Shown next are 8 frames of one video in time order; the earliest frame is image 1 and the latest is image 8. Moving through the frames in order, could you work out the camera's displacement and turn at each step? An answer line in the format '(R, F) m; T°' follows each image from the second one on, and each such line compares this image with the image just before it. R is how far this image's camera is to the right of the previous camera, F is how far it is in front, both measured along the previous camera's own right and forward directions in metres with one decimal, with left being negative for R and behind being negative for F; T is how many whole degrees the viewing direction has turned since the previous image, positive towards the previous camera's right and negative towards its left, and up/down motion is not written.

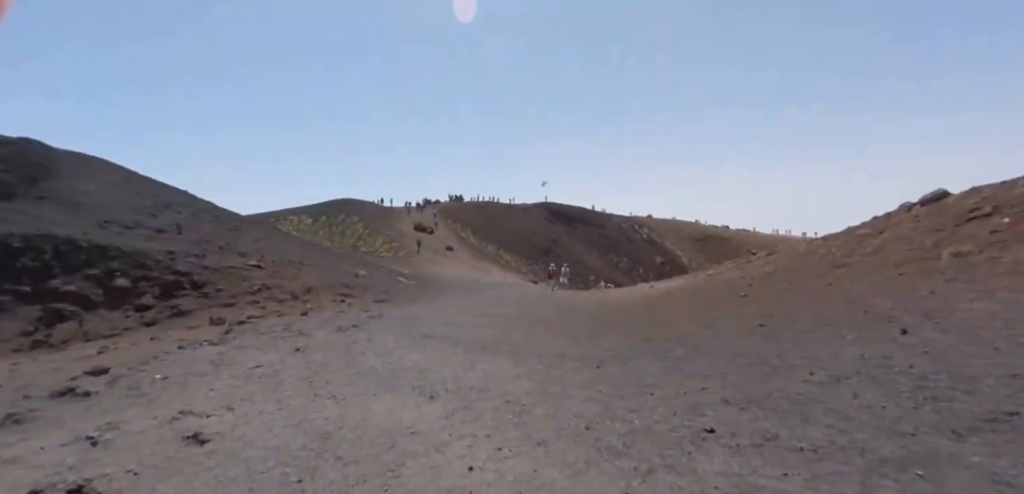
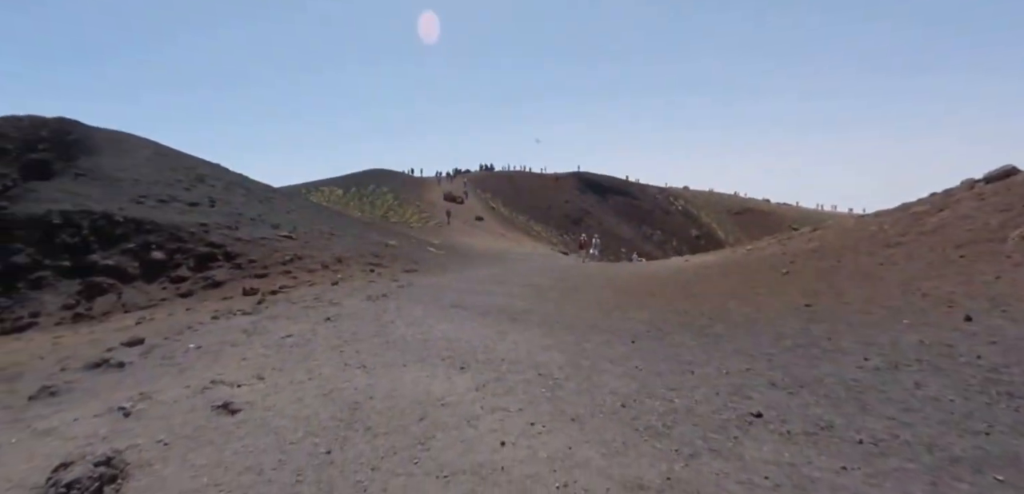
(-0.1, +0.2) m; -4°
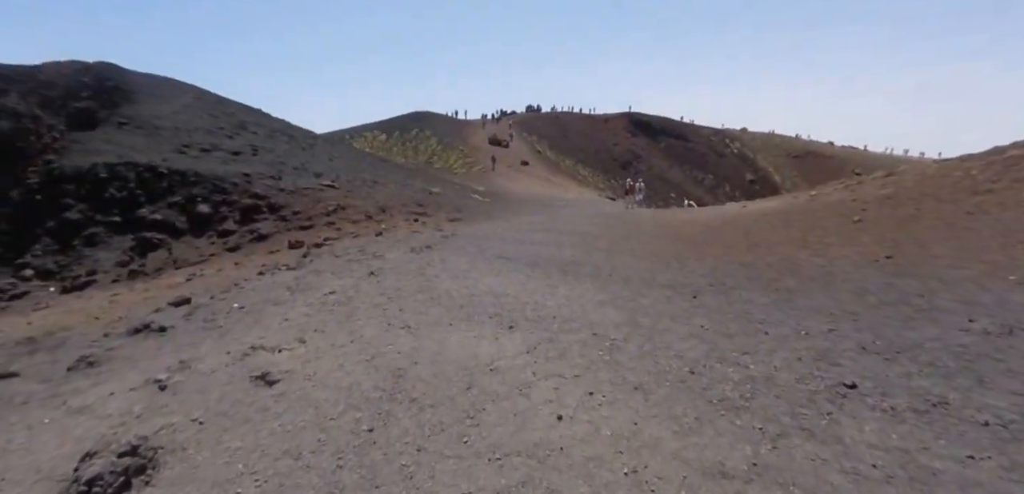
(-0.1, +0.5) m; -5°
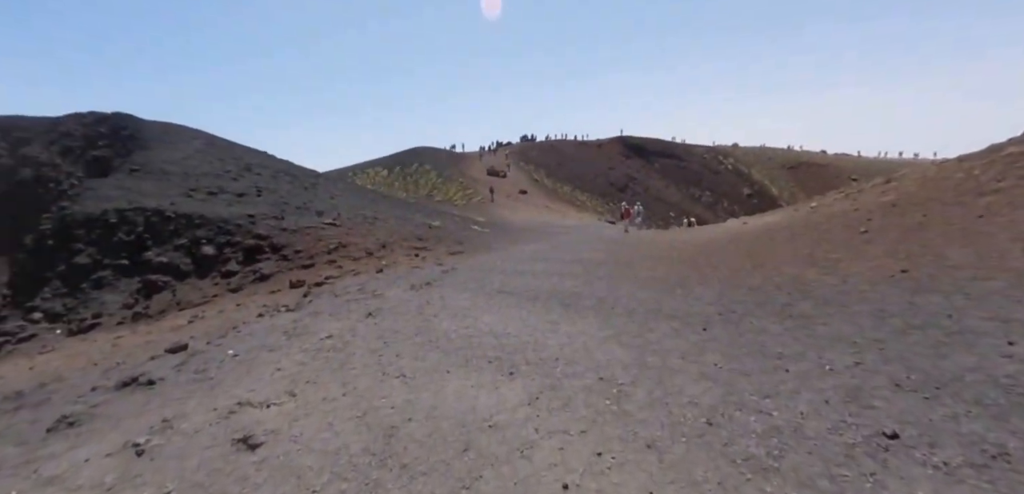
(+0.1, +0.3) m; 0°
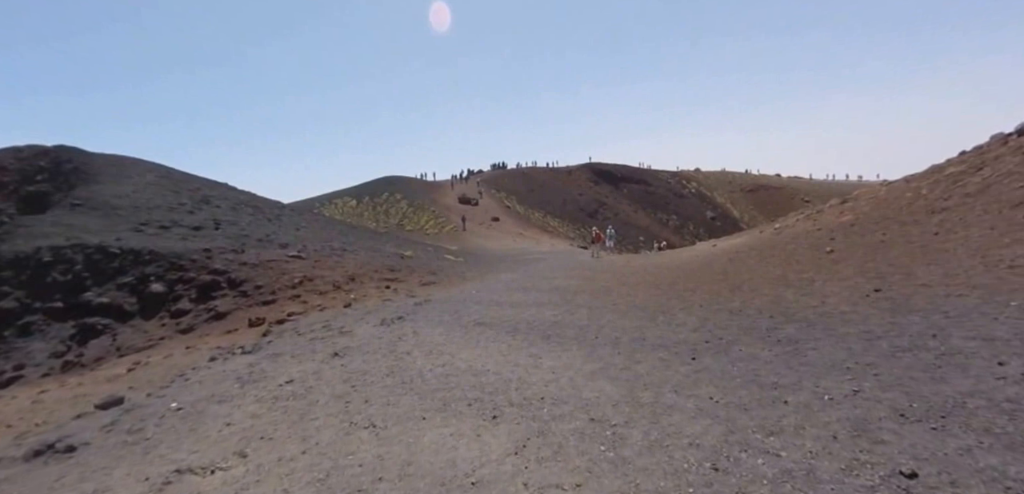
(-0.1, +0.3) m; +3°
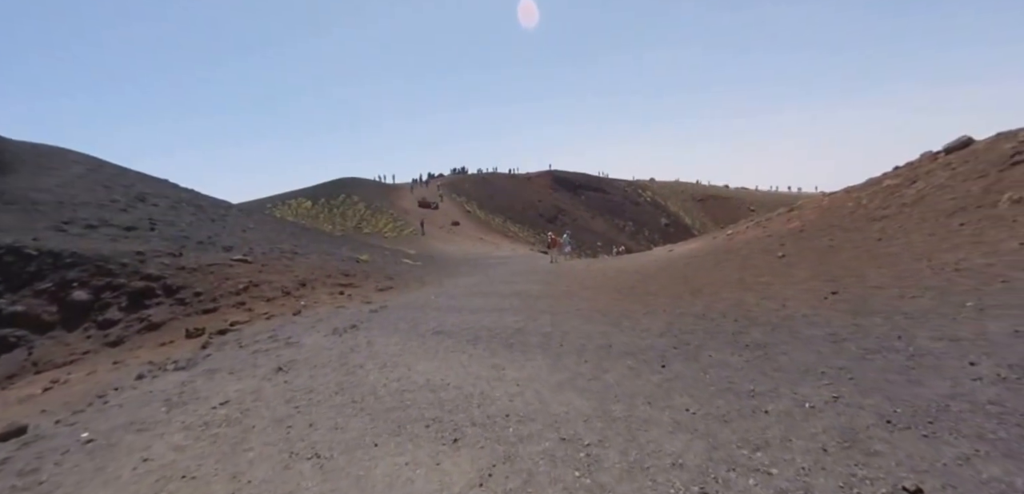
(0.0, +0.5) m; +5°
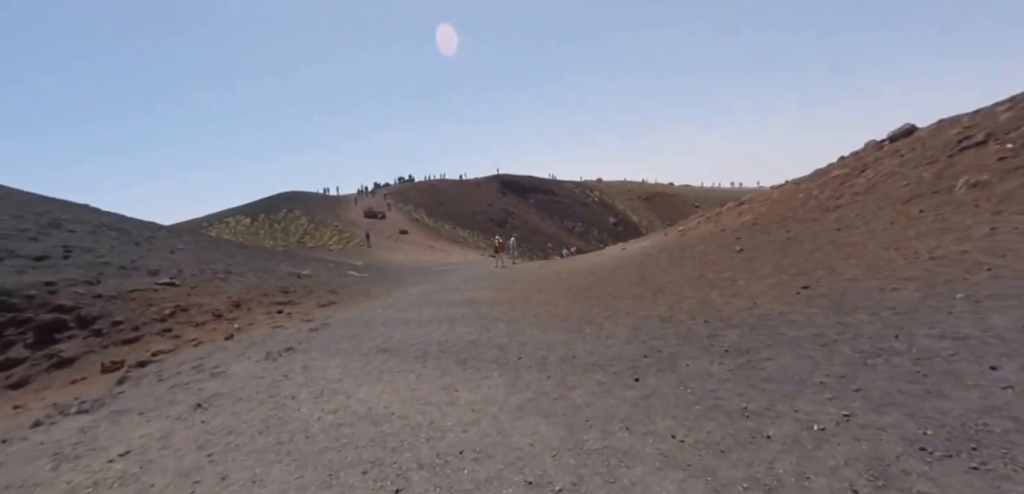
(+0.1, +0.9) m; +5°
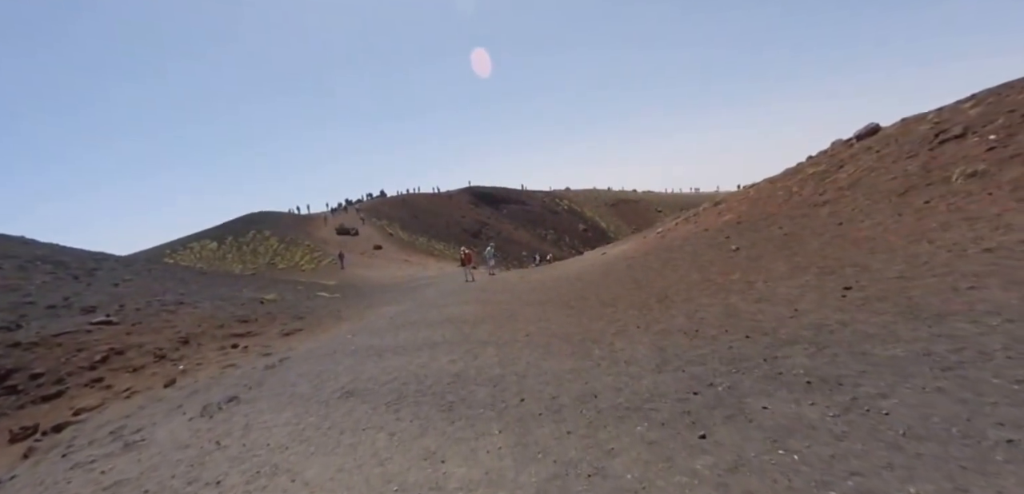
(-0.3, +1.7) m; +4°
